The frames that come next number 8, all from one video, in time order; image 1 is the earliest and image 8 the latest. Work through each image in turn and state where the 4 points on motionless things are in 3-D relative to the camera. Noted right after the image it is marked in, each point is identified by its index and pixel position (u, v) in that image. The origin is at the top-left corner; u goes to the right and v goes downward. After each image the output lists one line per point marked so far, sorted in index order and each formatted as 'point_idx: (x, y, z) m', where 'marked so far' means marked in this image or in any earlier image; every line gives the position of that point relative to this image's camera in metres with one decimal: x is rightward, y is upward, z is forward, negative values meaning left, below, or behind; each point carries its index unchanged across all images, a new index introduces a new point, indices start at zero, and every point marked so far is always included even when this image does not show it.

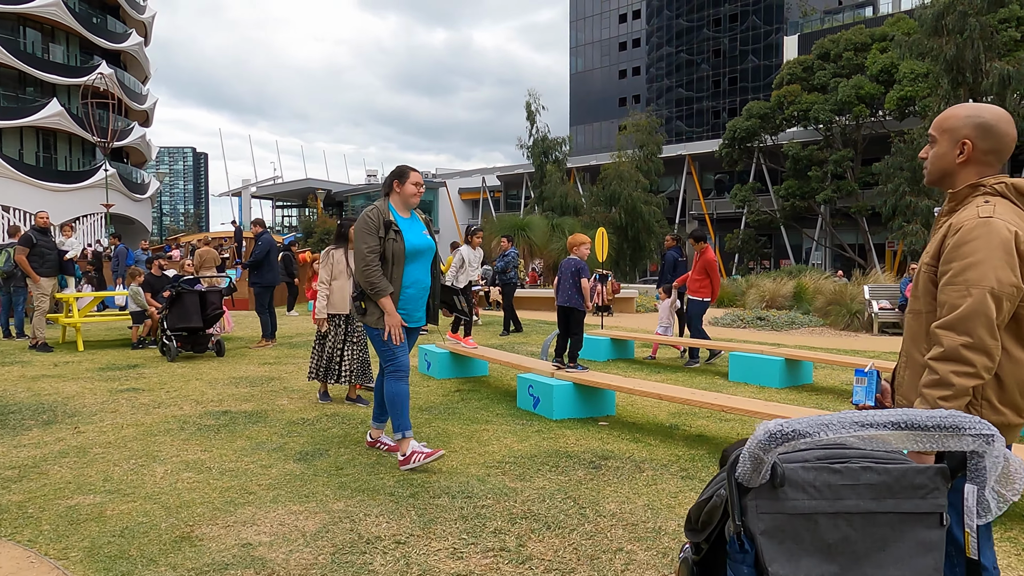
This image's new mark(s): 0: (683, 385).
0: (+1.6, -0.9, +7.0) m
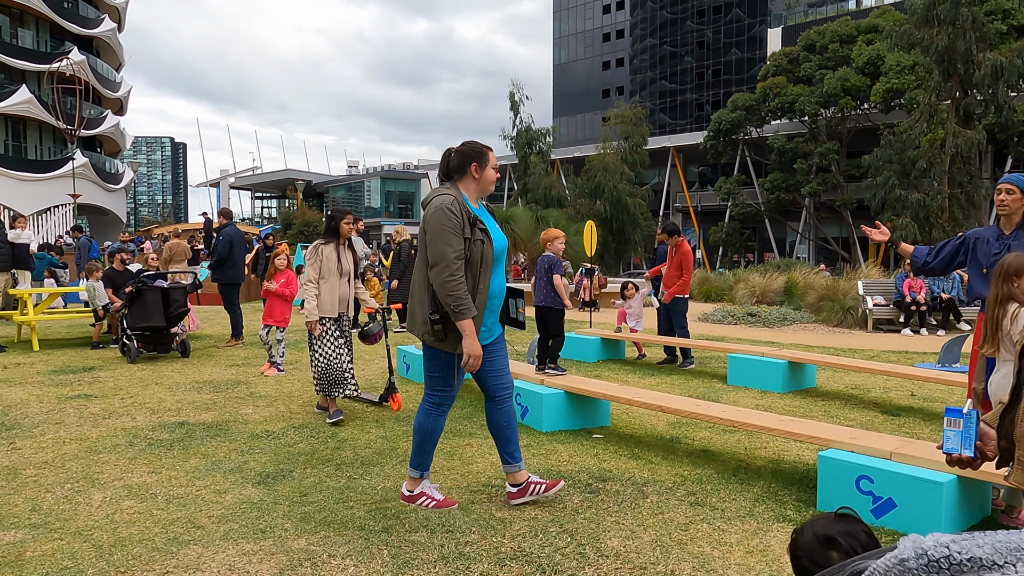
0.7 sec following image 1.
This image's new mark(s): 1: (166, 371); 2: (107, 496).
0: (+1.5, -0.9, +6.5) m
1: (-3.4, -0.8, +7.4) m
2: (-2.0, -1.0, +3.7) m
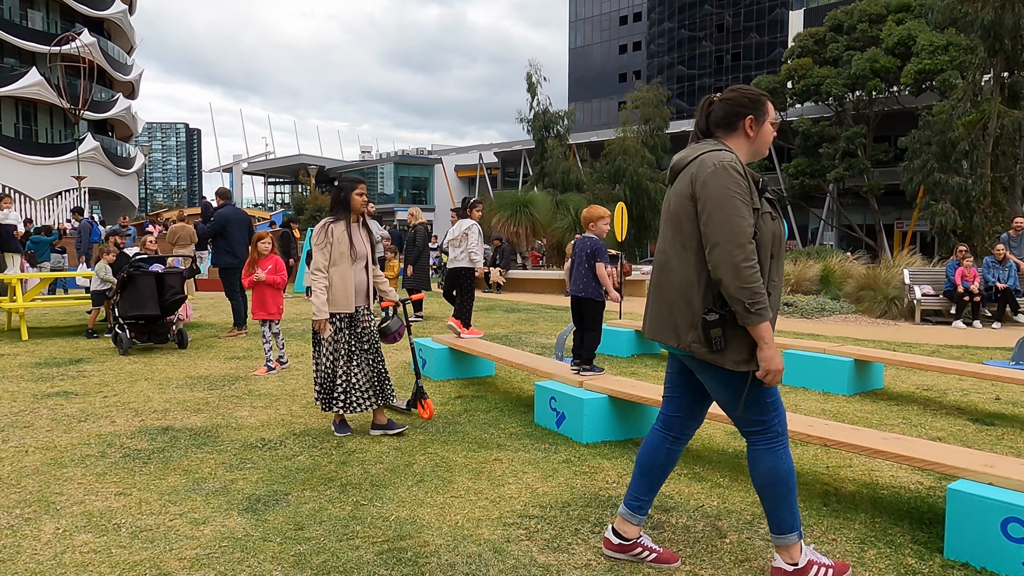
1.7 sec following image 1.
0: (+1.7, -0.8, +5.8) m
1: (-3.2, -0.7, +6.8) m
2: (-1.8, -1.0, +3.0) m
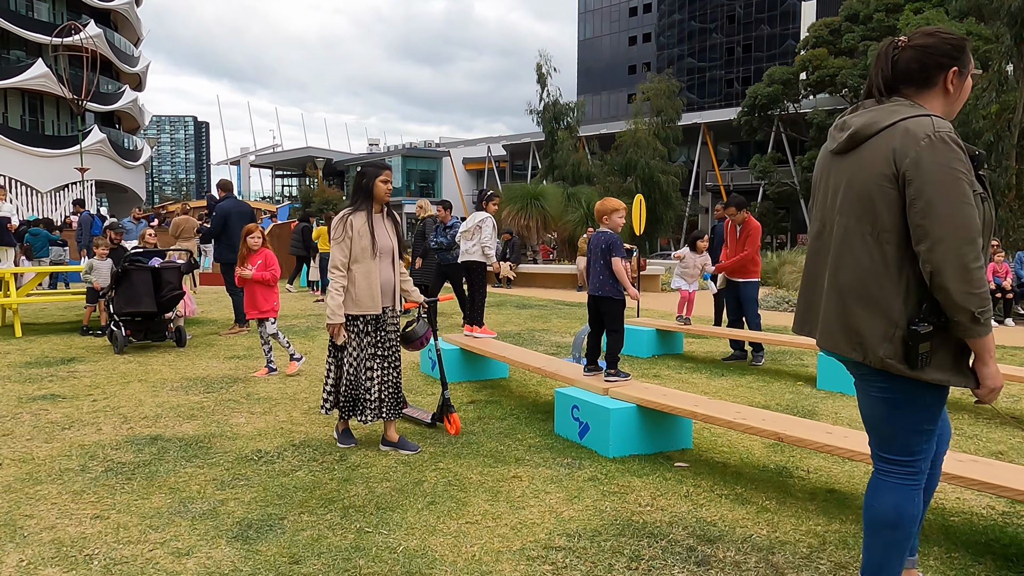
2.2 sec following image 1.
0: (+1.8, -0.8, +5.4) m
1: (-3.1, -0.7, +6.4) m
2: (-1.7, -1.0, +2.7) m
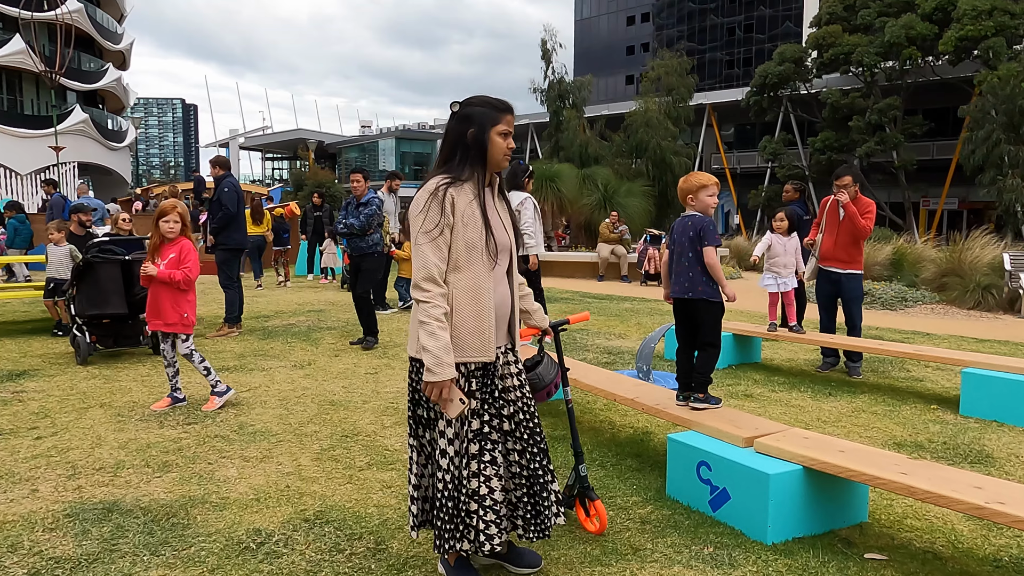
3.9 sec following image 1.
0: (+2.2, -0.8, +4.2) m
1: (-2.7, -0.6, +5.2) m
2: (-1.3, -1.0, +1.5) m
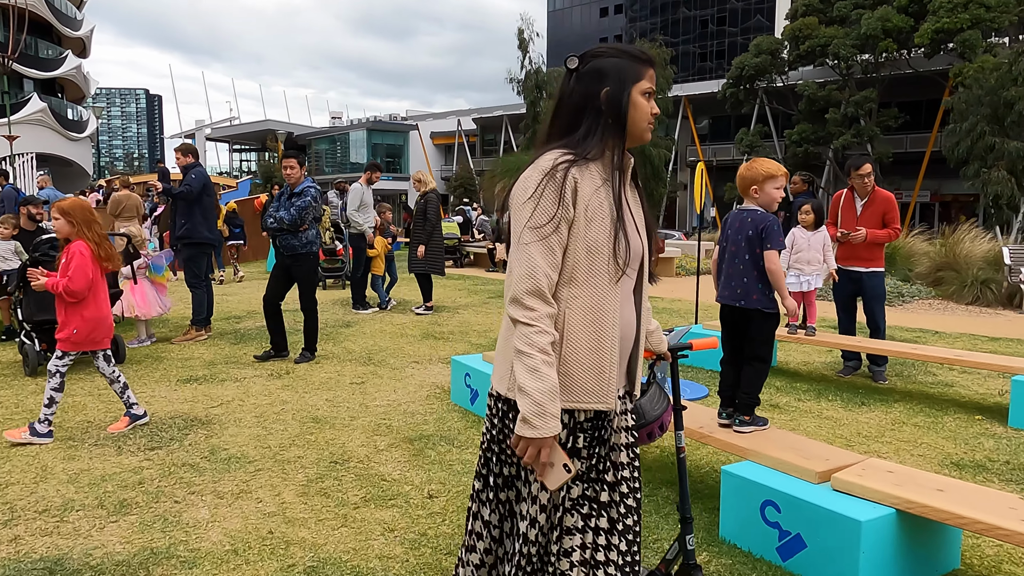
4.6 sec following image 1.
0: (+2.2, -0.8, +3.9) m
1: (-2.7, -0.7, +4.6) m
2: (-1.2, -1.1, +1.0) m
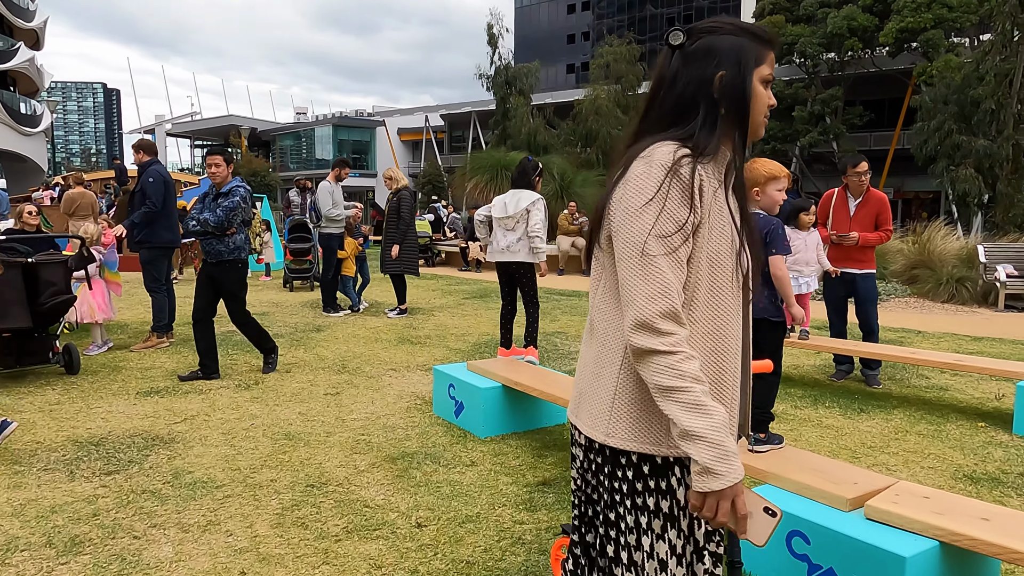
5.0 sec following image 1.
0: (+2.2, -0.8, +3.7) m
1: (-2.7, -0.7, +4.3) m
2: (-1.1, -1.1, +0.7) m
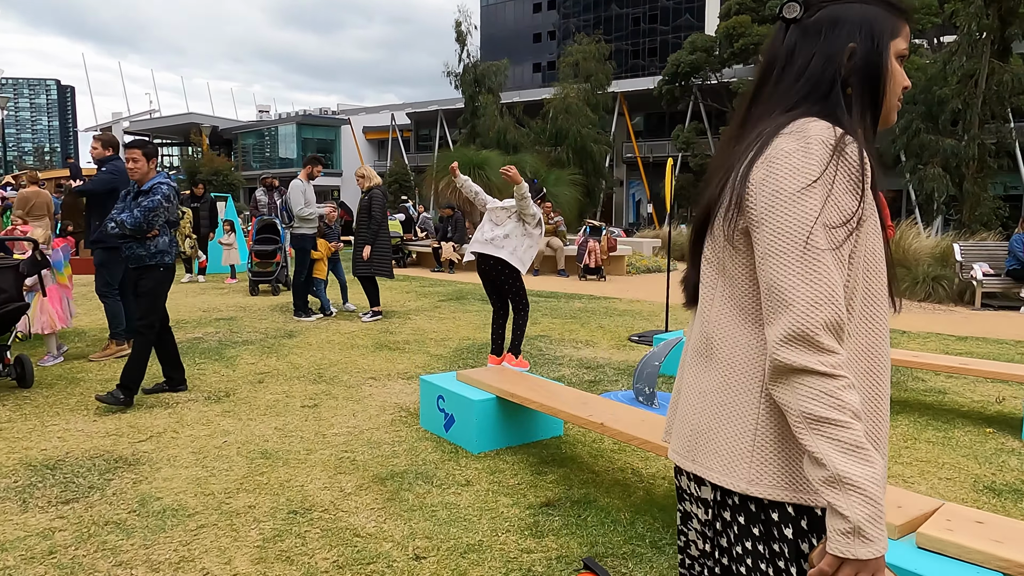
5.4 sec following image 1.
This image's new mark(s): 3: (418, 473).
0: (+2.2, -0.8, +3.6) m
1: (-2.8, -0.7, +3.9) m
2: (-1.0, -1.2, +0.4) m
3: (-0.4, -0.8, +3.3) m
